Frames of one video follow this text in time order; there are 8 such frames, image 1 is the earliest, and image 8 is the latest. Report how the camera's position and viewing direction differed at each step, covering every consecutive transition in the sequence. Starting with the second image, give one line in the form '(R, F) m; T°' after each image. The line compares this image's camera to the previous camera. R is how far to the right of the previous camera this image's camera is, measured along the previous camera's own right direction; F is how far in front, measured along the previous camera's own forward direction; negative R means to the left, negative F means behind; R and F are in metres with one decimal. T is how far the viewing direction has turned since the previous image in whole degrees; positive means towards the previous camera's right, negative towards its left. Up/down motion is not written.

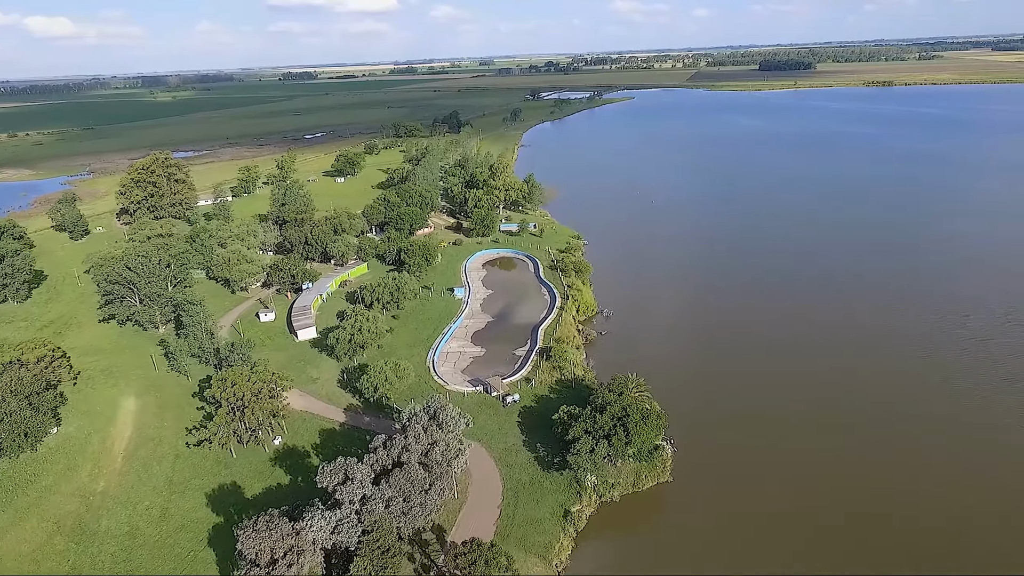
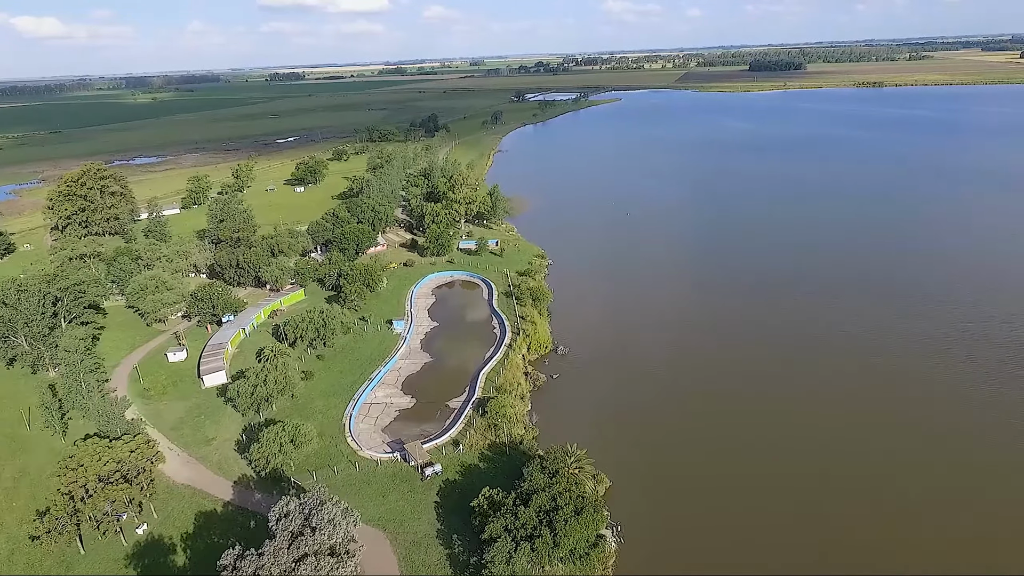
(+2.7, +4.4) m; +1°
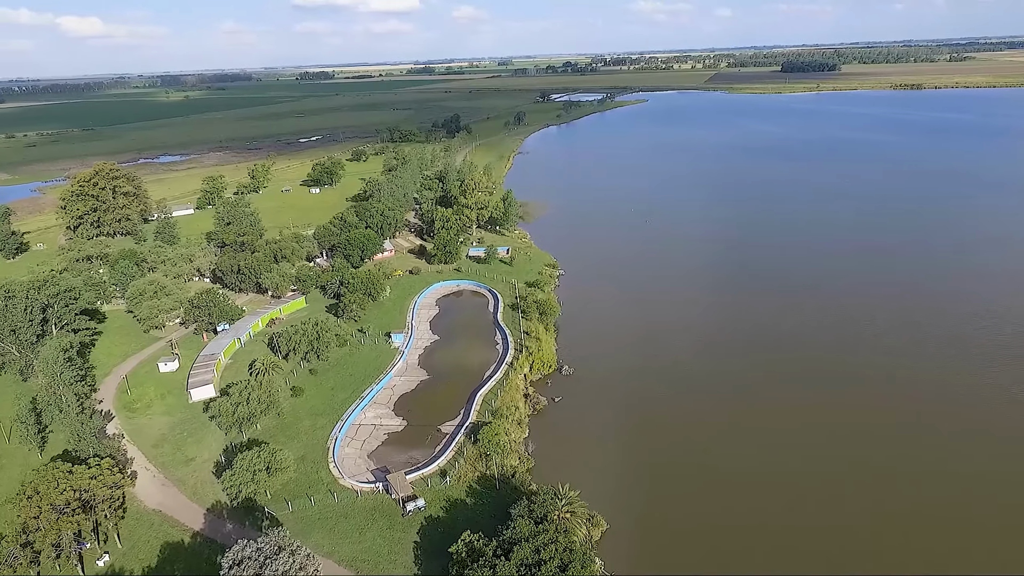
(+1.1, +1.8) m; -2°
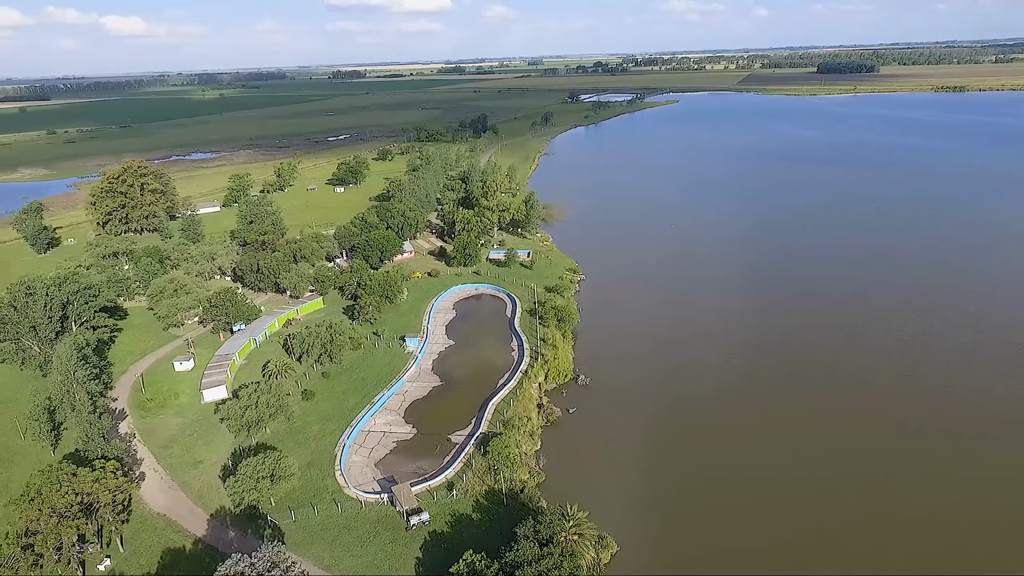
(+0.5, +0.7) m; -2°
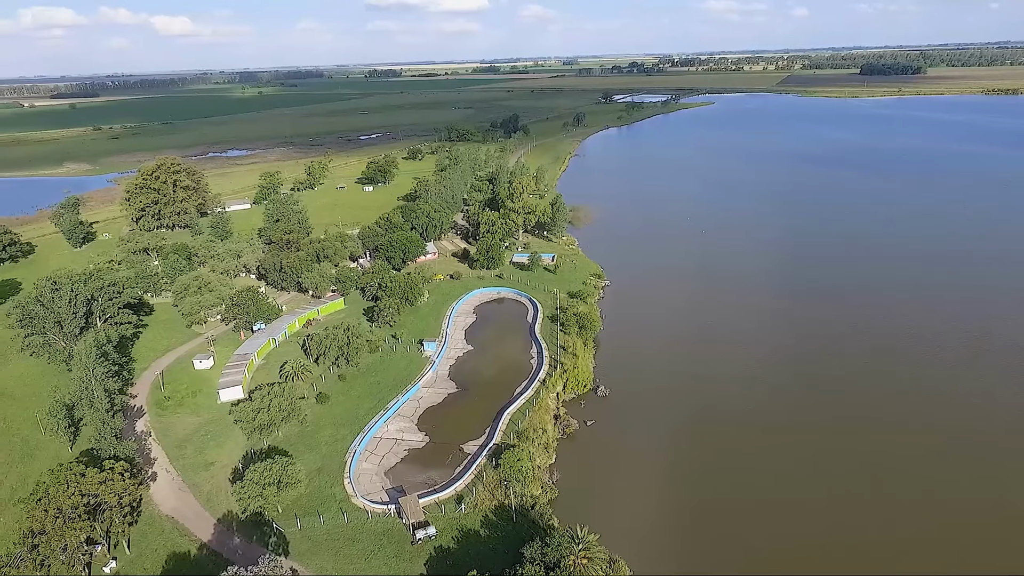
(+0.5, +0.7) m; -3°
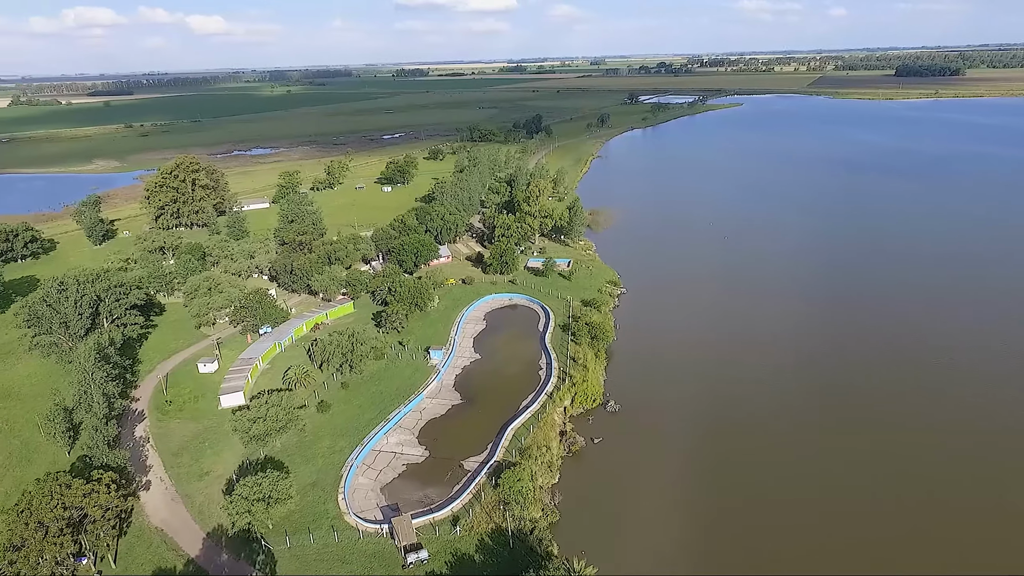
(+0.7, +1.0) m; -2°
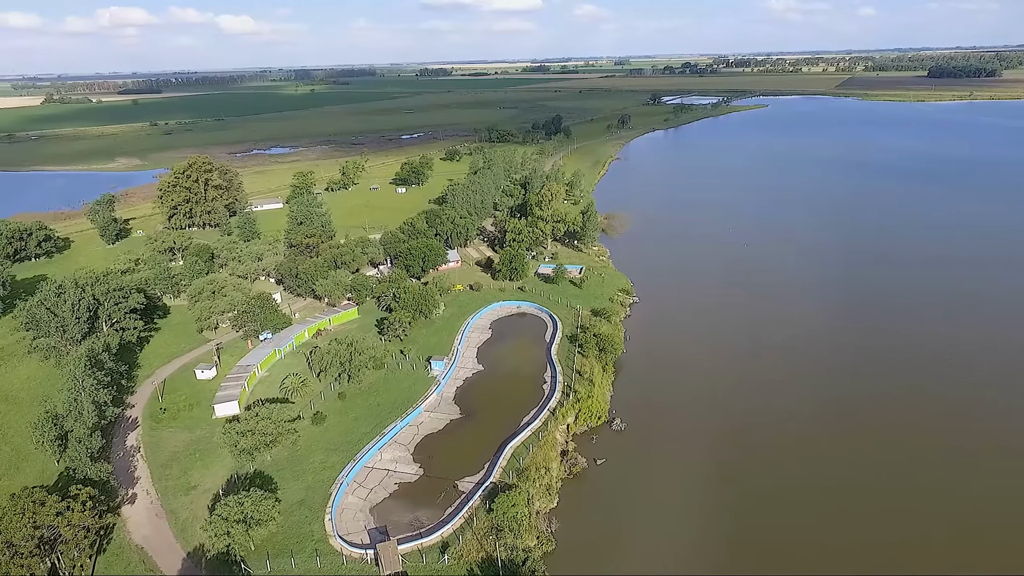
(+0.8, +1.2) m; -2°
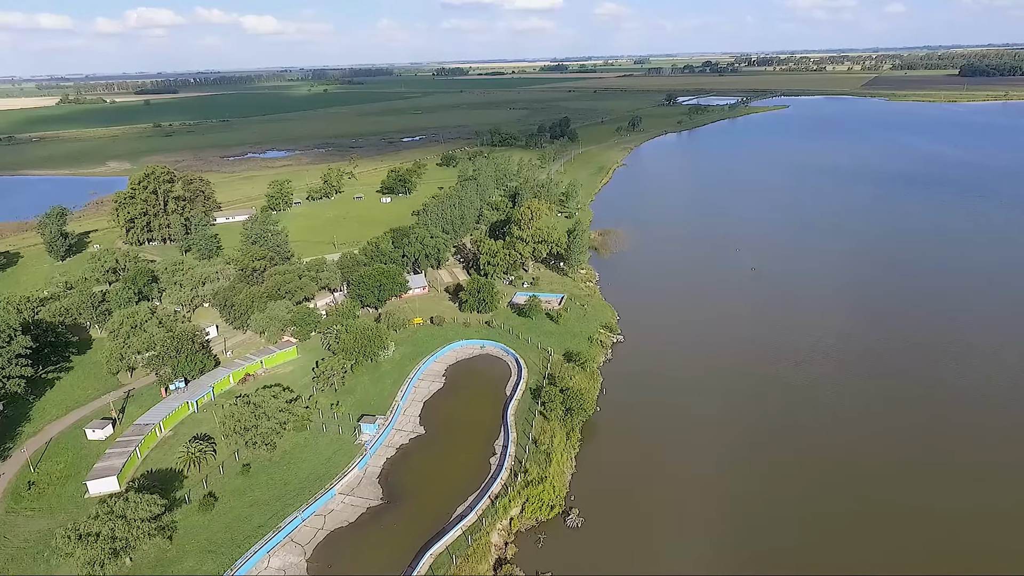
(+3.0, +5.3) m; -2°
